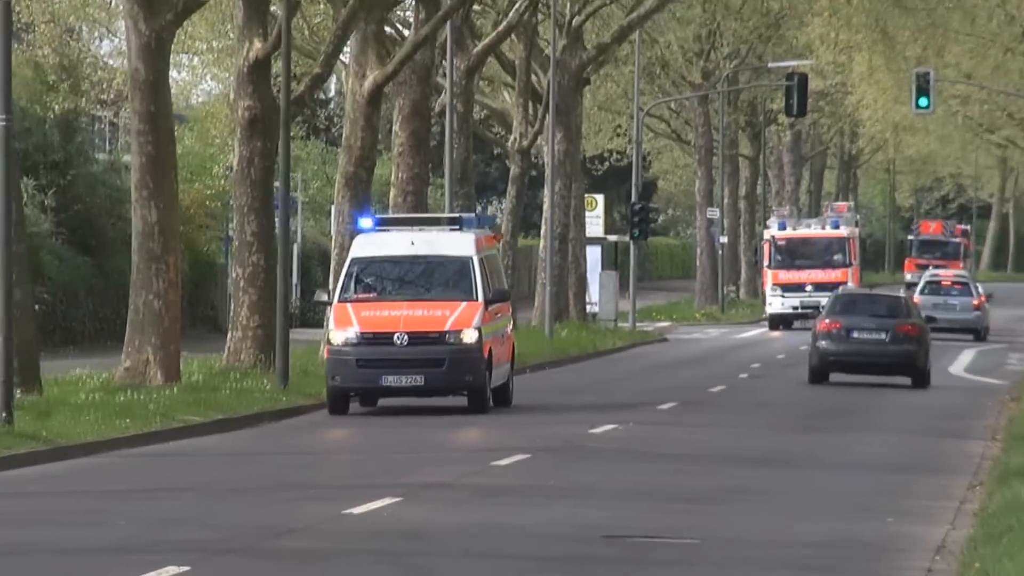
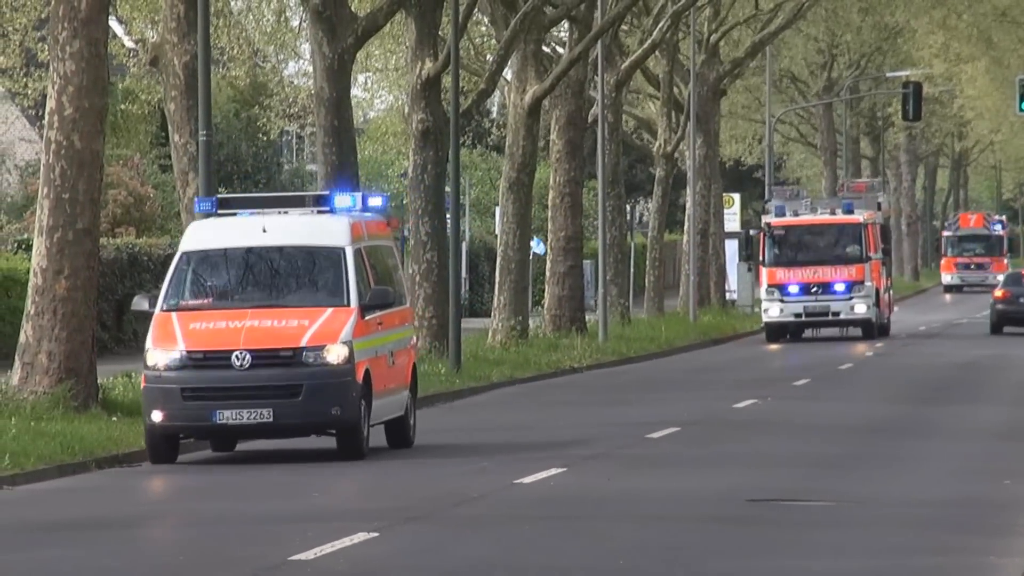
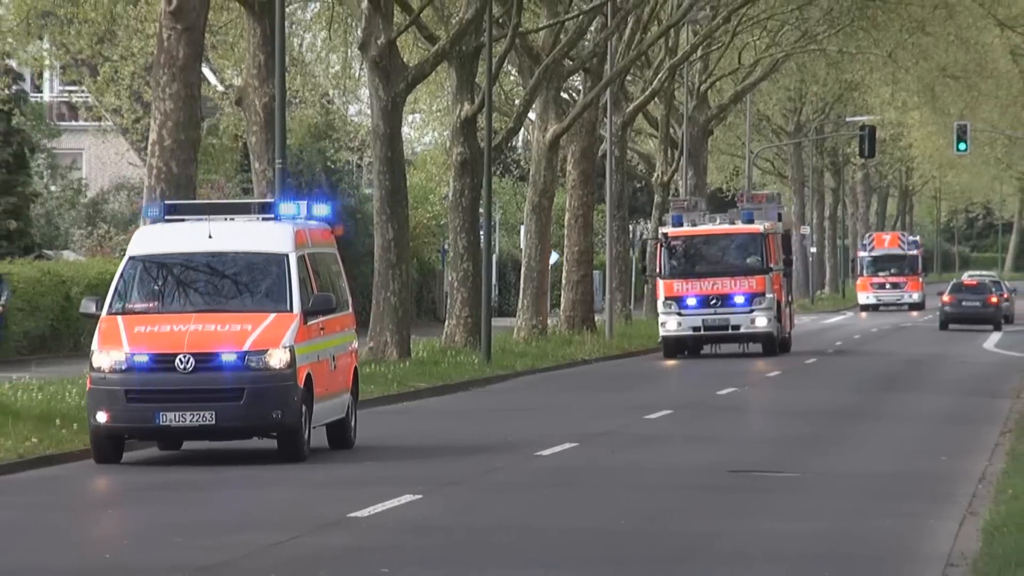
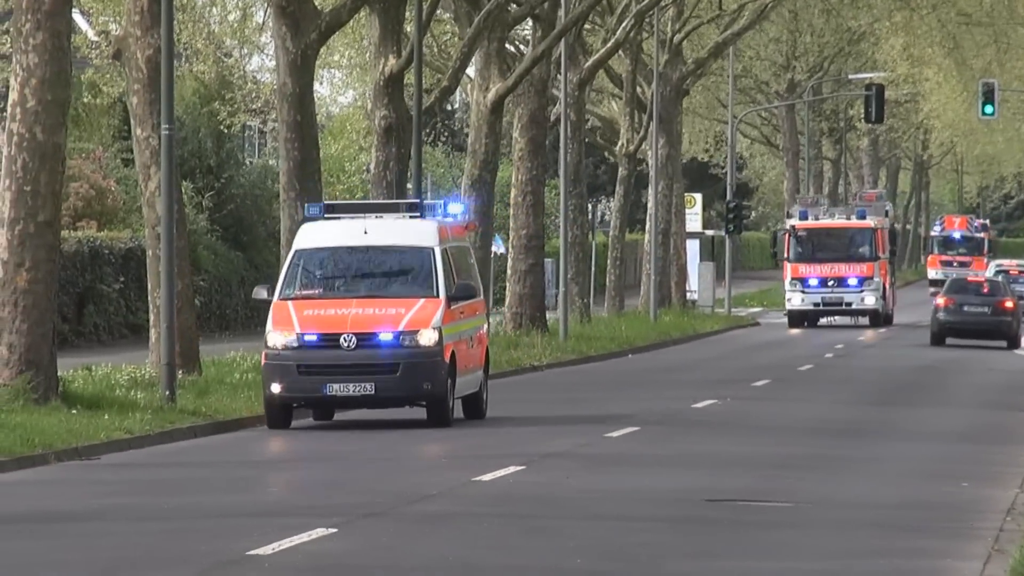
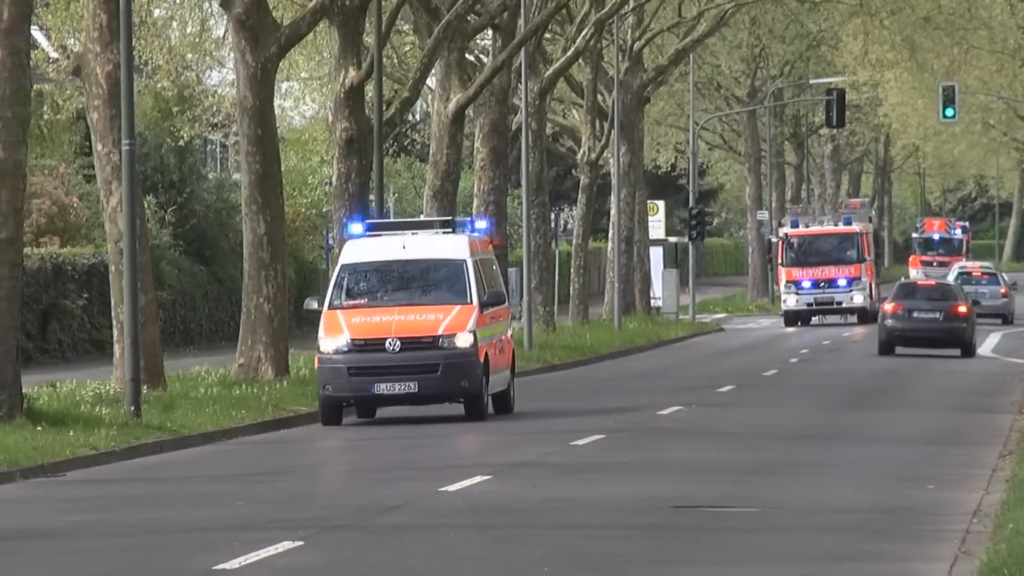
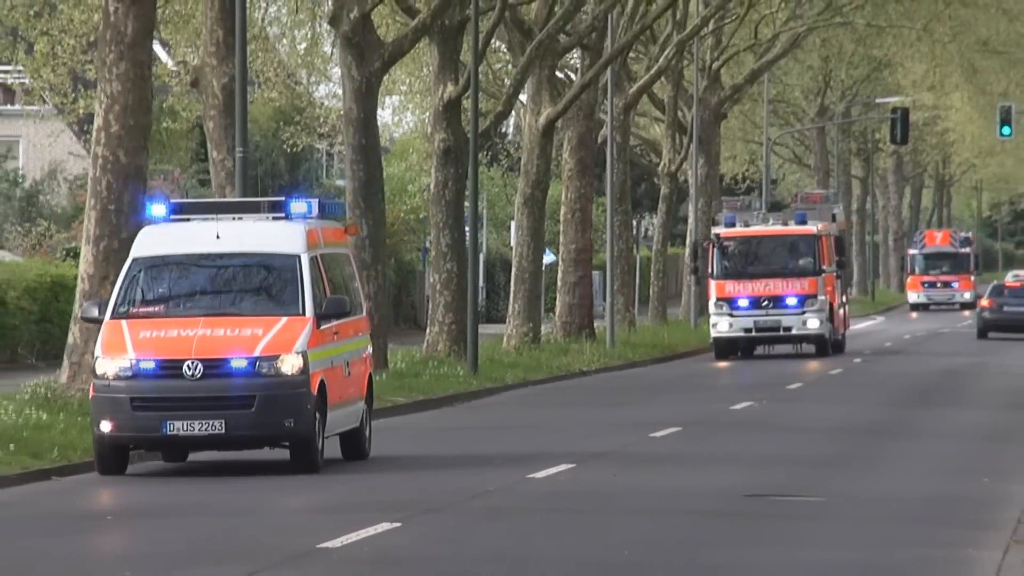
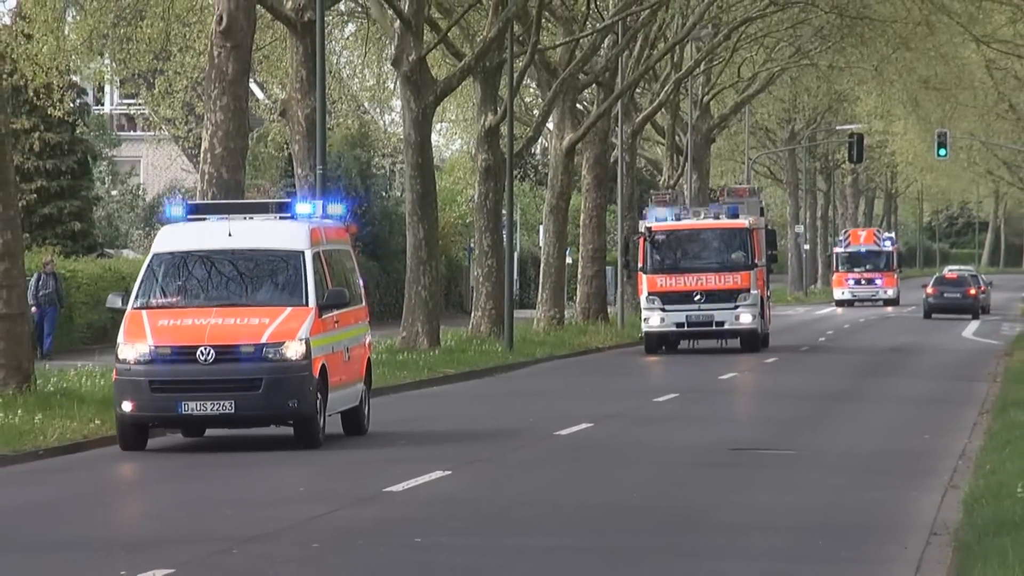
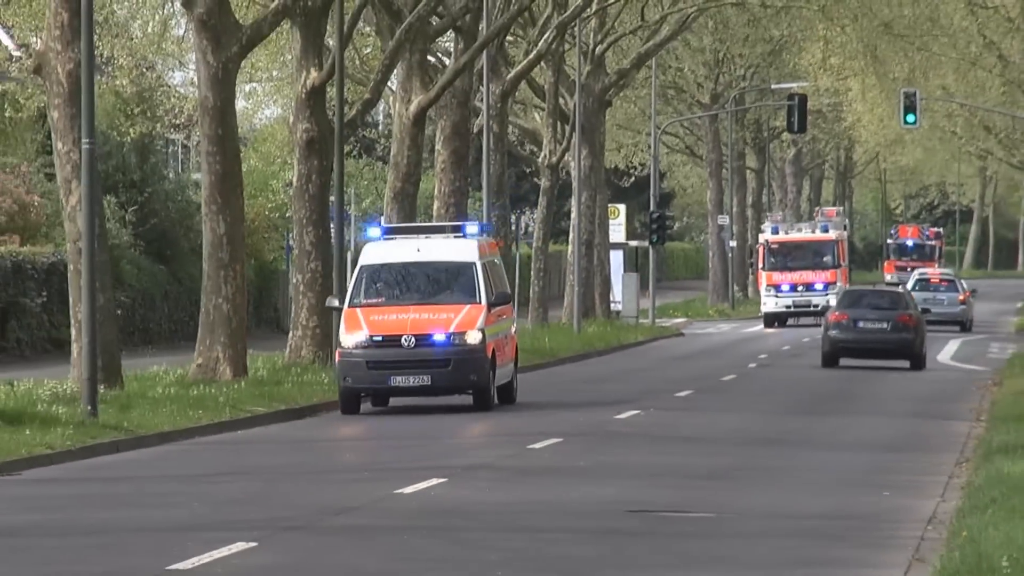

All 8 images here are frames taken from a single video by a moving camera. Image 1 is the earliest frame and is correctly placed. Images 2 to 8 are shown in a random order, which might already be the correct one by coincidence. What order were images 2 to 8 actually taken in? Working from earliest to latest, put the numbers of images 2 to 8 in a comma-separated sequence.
8, 5, 4, 2, 6, 3, 7
